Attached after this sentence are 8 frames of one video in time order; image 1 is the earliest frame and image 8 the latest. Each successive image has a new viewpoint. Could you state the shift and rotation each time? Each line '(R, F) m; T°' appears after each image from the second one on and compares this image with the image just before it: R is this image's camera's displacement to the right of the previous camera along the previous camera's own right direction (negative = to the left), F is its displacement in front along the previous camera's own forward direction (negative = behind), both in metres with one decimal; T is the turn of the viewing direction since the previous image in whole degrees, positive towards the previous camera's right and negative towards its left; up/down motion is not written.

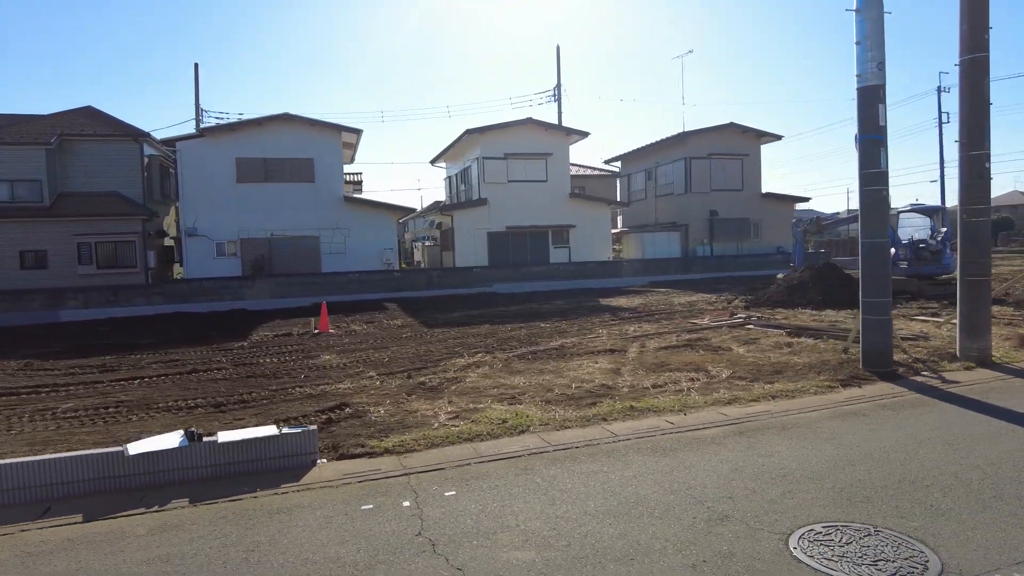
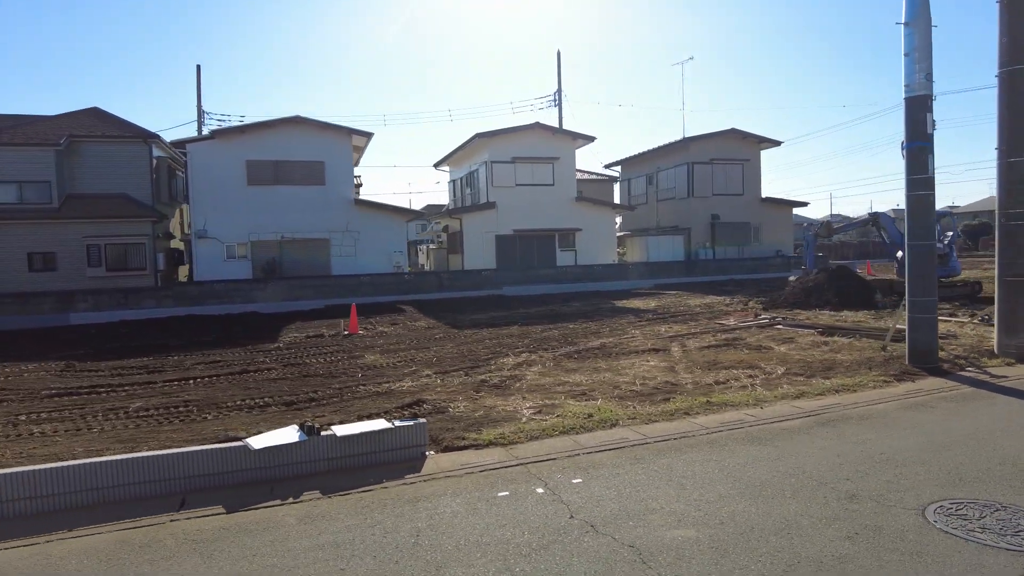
(-1.1, -0.2) m; +2°
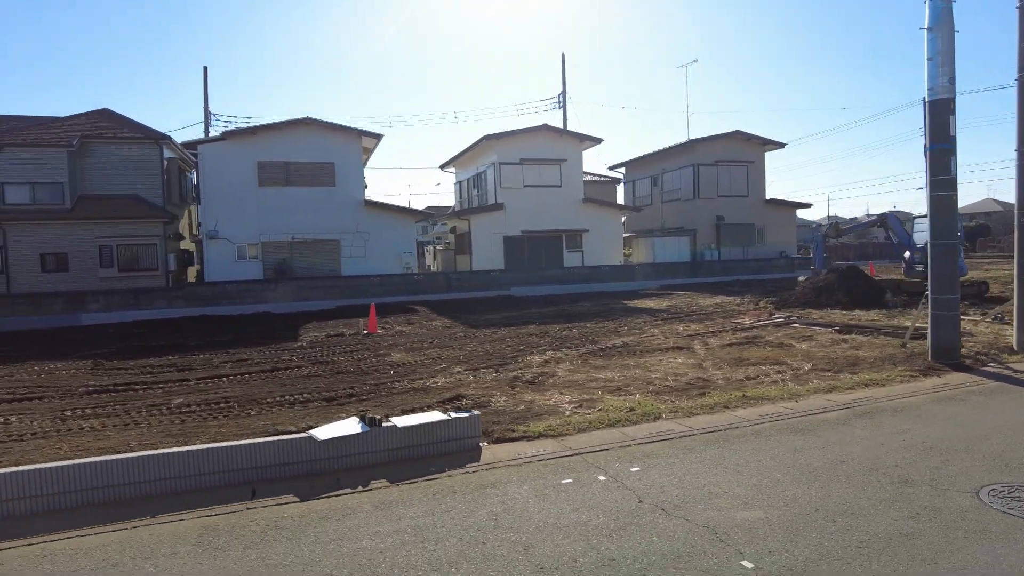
(-0.5, -0.2) m; 0°
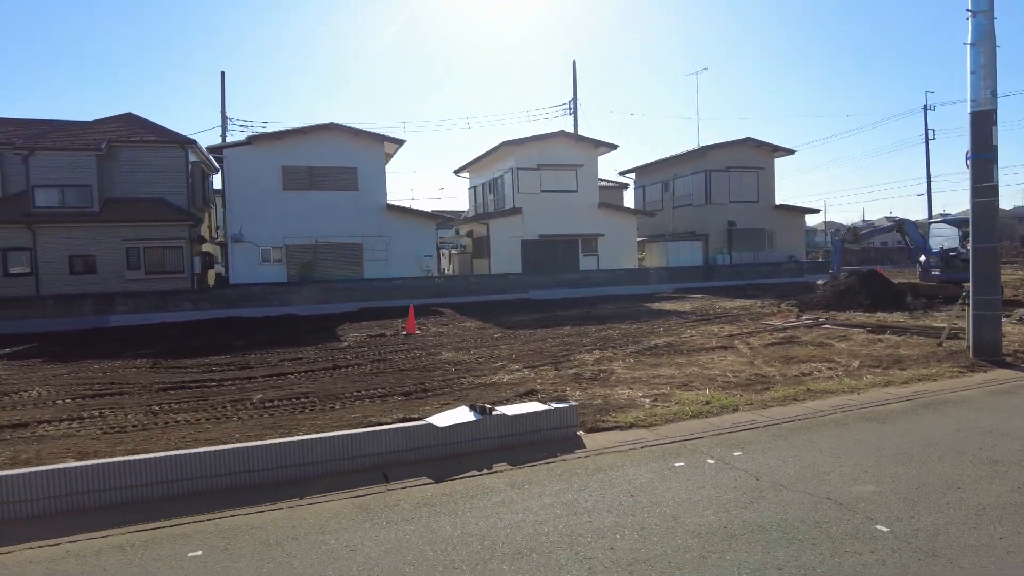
(-1.0, -0.4) m; +1°
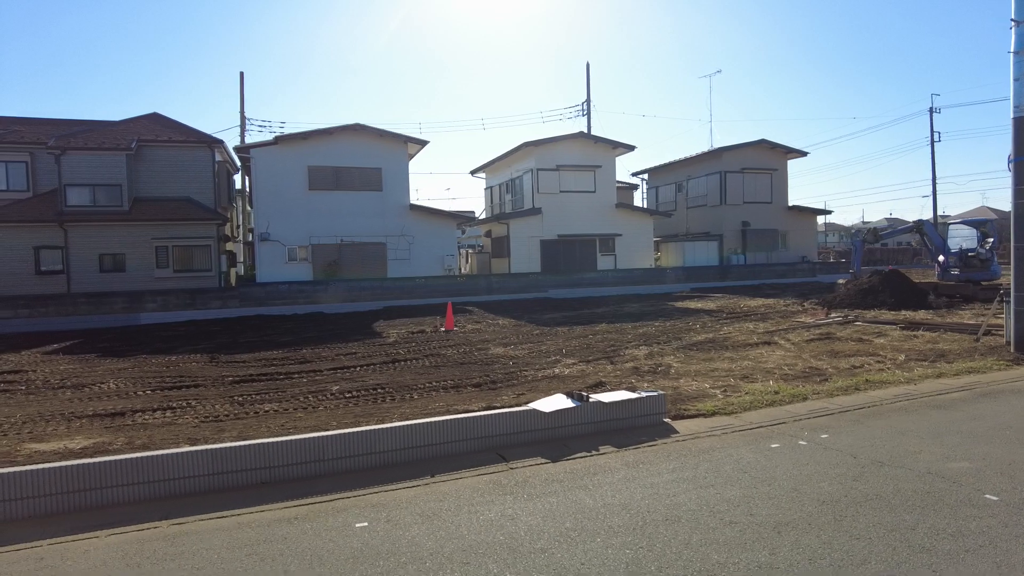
(-1.0, -0.4) m; 0°
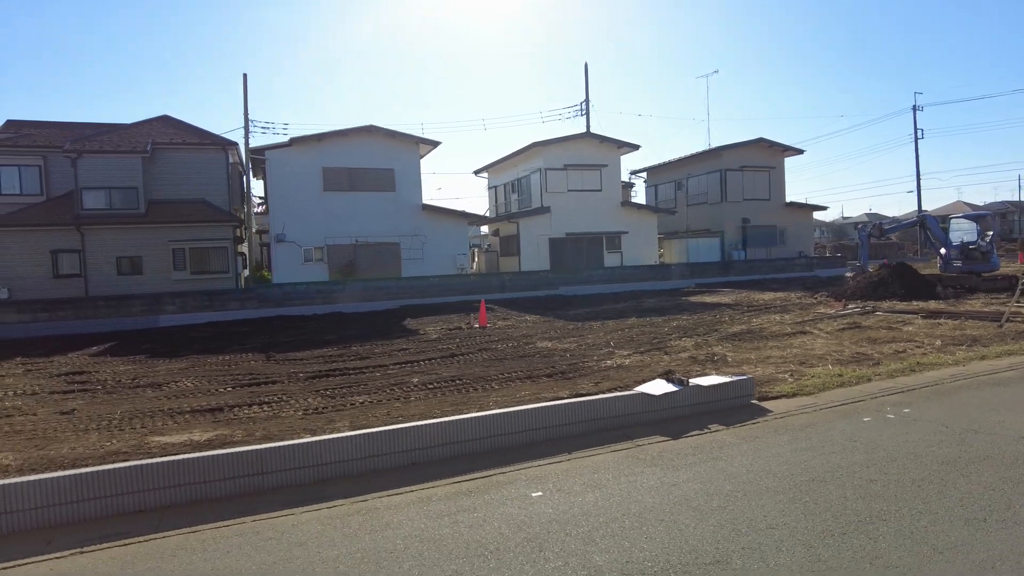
(-1.4, -0.5) m; +2°
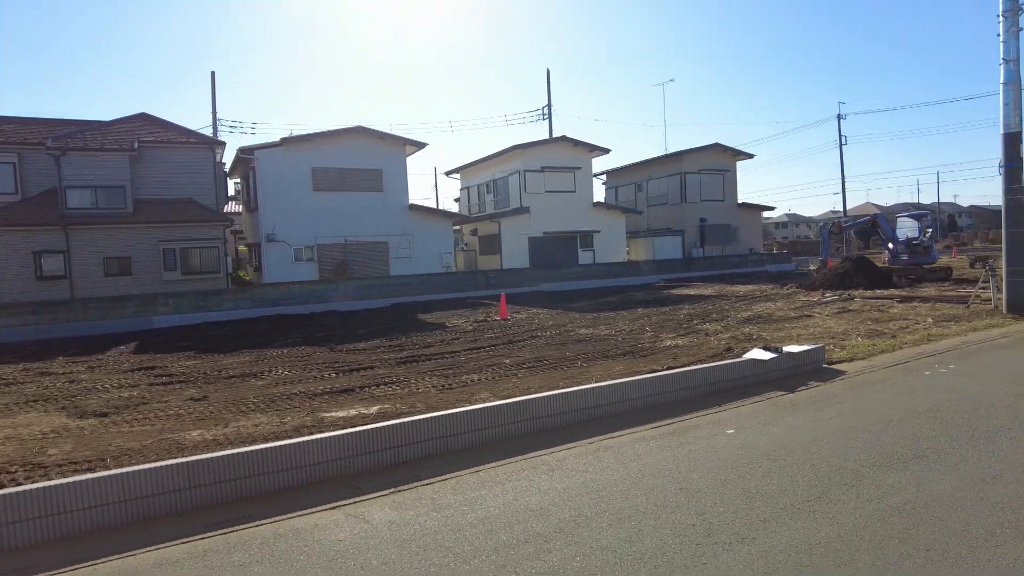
(-2.6, -1.0) m; +7°
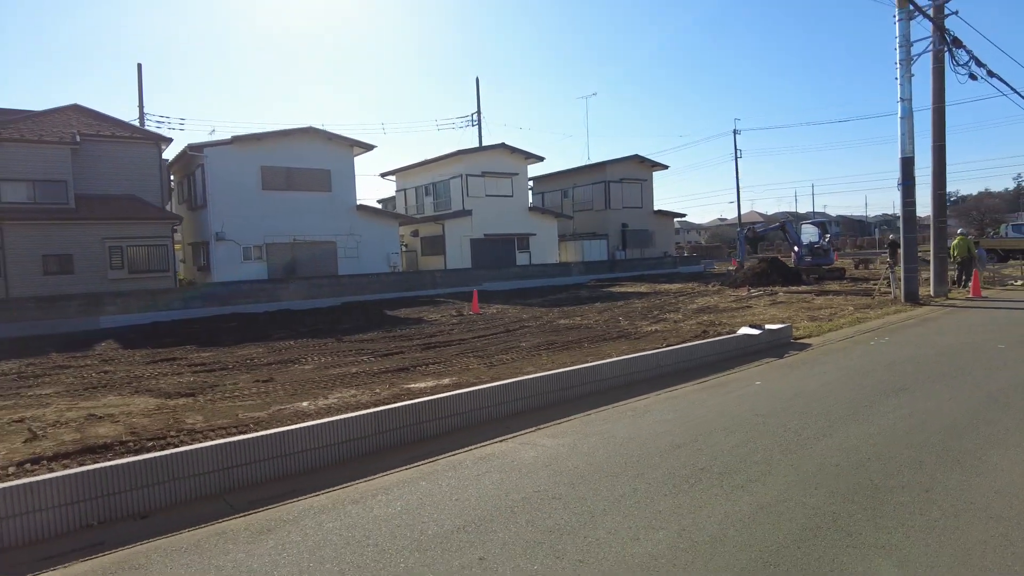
(-2.3, -1.3) m; +10°
